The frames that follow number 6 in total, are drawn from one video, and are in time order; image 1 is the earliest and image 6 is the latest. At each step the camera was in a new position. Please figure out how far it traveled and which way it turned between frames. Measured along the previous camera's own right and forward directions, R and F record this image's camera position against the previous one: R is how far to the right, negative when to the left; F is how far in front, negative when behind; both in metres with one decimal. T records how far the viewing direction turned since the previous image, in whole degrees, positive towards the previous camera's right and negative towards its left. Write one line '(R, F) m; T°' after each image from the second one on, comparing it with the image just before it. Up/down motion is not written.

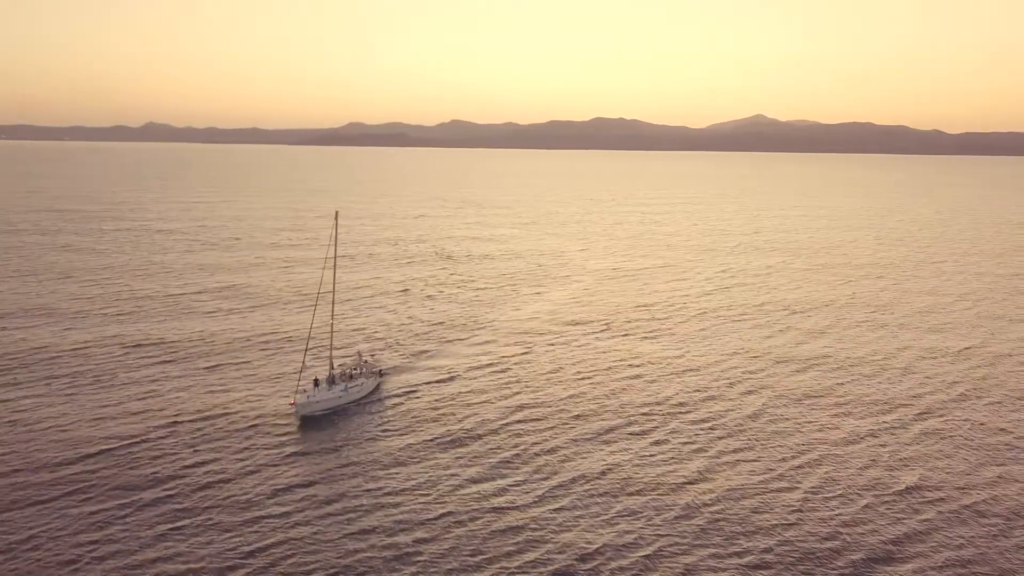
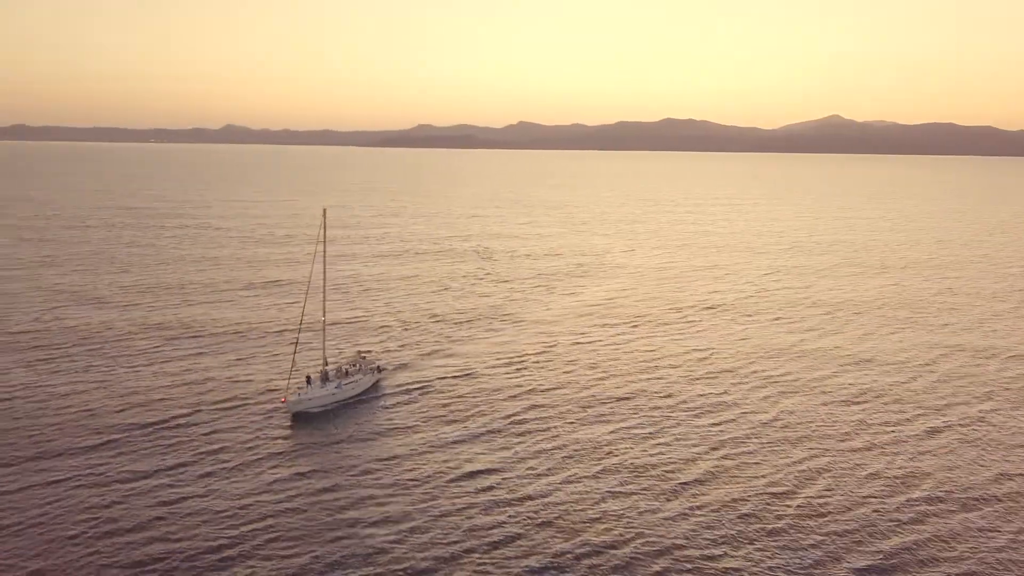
(+2.6, -0.1) m; -4°
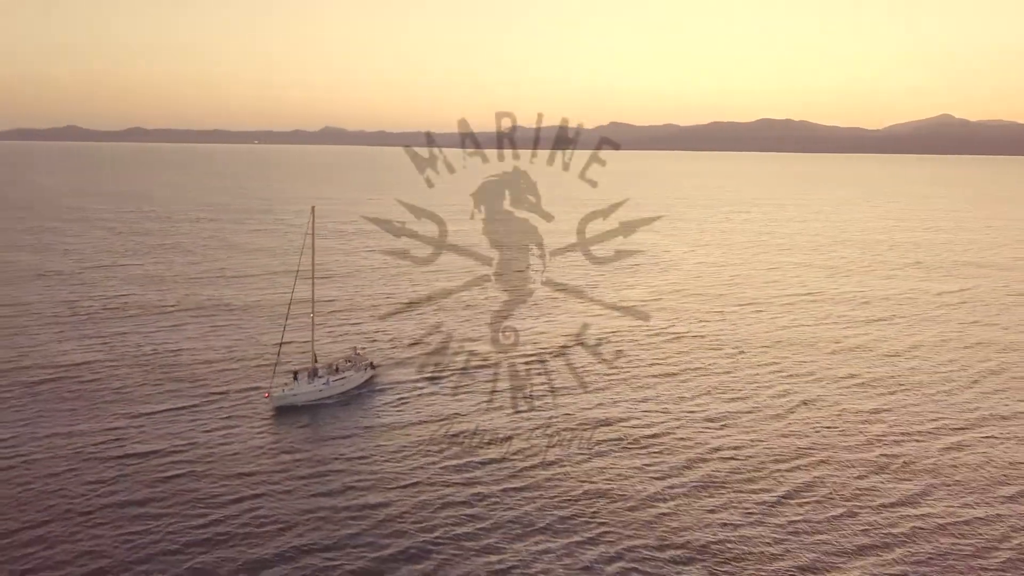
(+3.6, -0.2) m; -6°
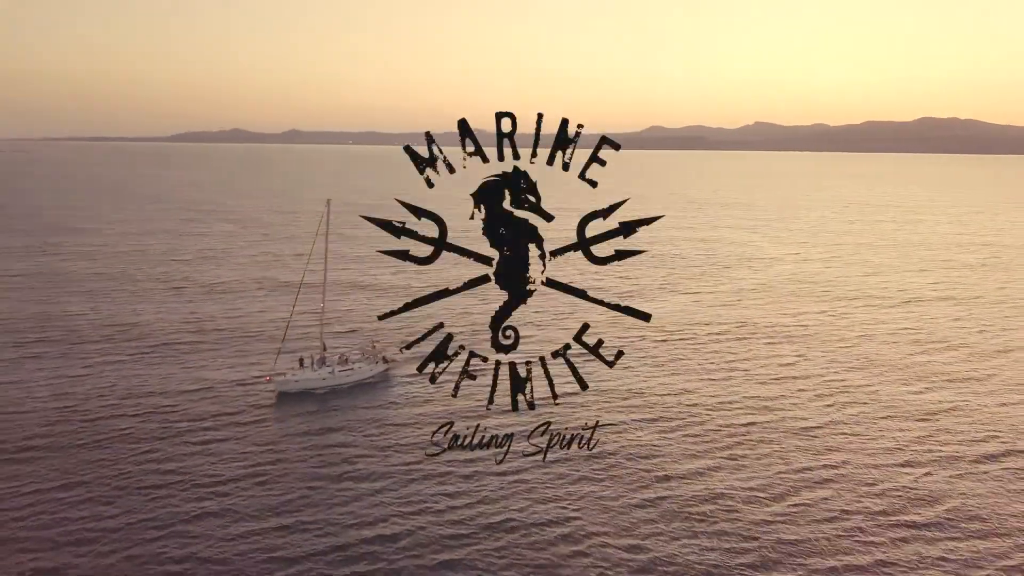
(+2.1, 0.0) m; -3°
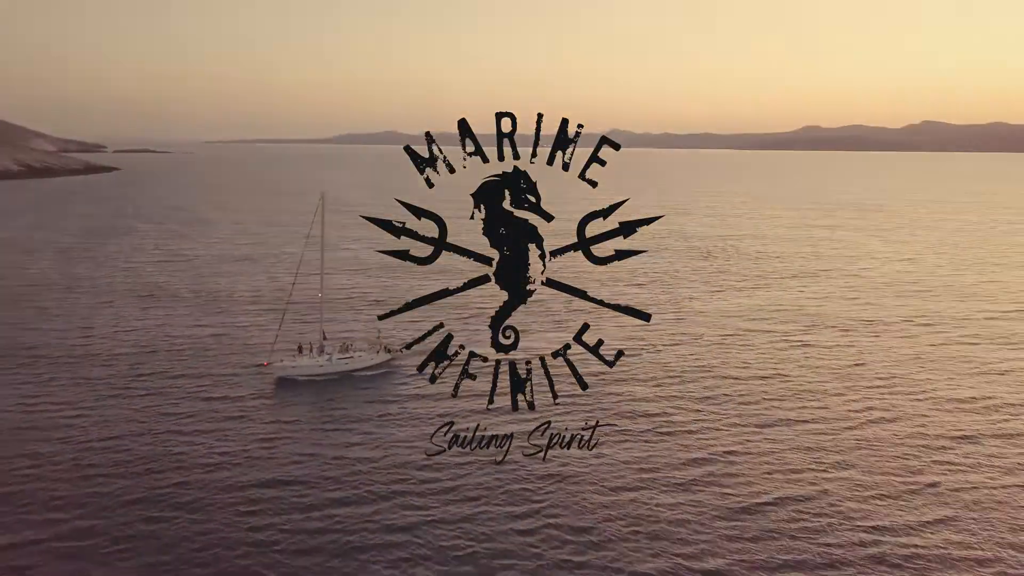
(-1.3, +0.1) m; +2°
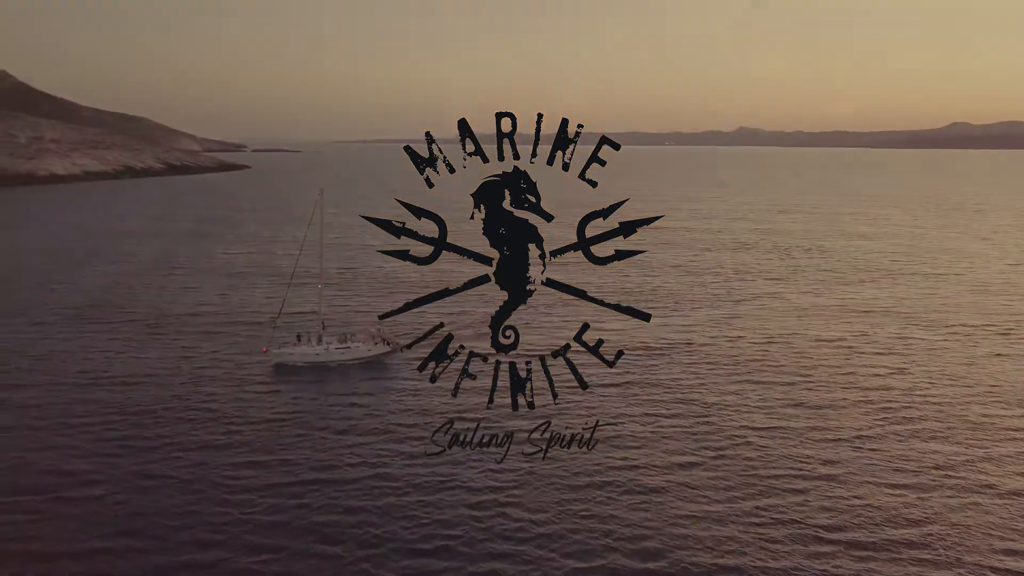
(+1.1, 0.0) m; -2°
